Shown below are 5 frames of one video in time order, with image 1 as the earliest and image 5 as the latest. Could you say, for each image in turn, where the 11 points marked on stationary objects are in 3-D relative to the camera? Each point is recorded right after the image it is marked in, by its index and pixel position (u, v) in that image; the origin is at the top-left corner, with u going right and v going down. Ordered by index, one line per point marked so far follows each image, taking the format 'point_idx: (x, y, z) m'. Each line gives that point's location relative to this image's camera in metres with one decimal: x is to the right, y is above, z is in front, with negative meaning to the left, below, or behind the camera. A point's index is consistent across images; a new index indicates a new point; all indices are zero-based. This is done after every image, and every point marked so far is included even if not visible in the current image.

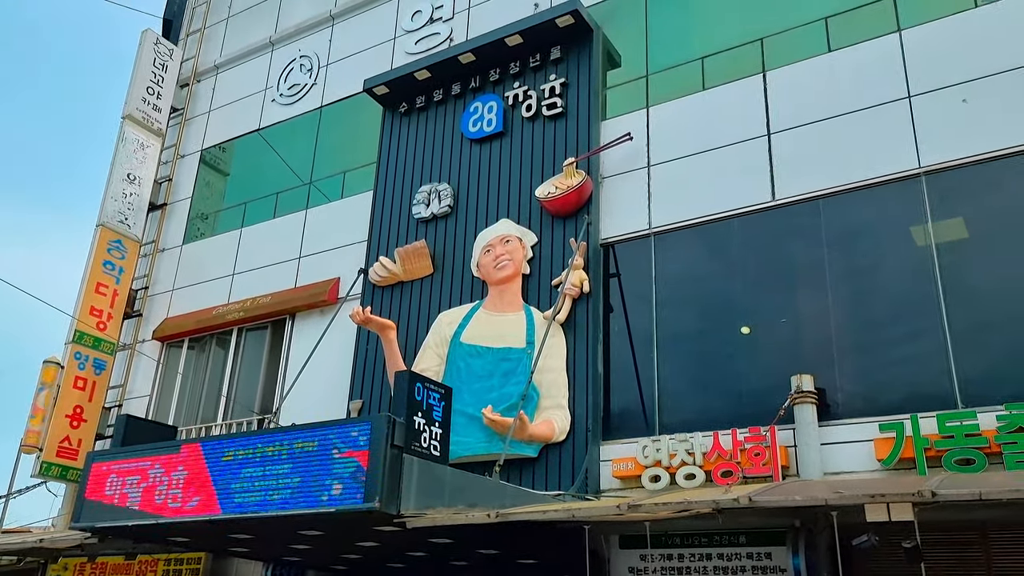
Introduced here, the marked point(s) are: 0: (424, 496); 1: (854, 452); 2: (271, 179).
0: (-0.7, -1.6, +6.6) m
1: (+3.1, -1.5, +7.6) m
2: (-3.9, +1.8, +13.4) m
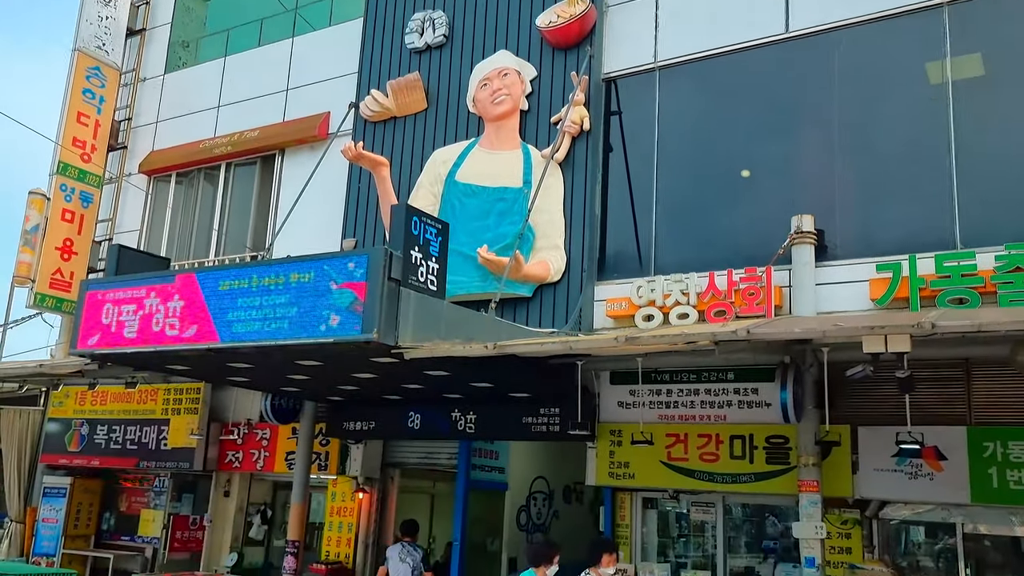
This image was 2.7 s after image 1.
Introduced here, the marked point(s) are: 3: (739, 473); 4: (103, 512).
0: (-0.7, -0.3, +6.6) m
1: (+3.1, 0.0, +7.7) m
2: (-3.9, +4.3, +12.7) m
3: (+2.2, -1.8, +8.1) m
4: (-6.2, -3.4, +12.6) m
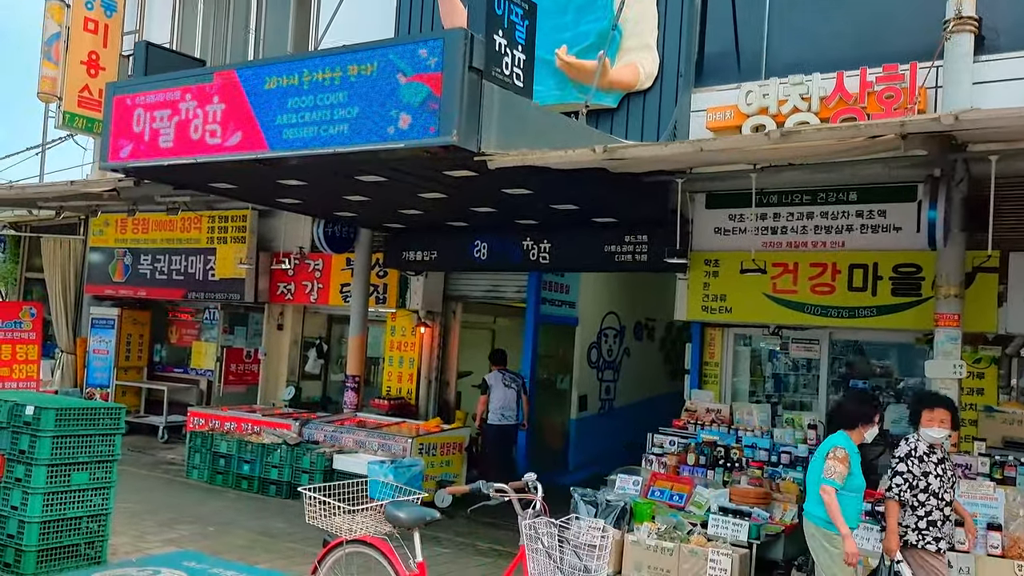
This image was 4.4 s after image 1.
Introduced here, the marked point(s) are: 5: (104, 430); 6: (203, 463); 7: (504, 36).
0: (0.0, +1.0, +5.5) m
1: (+3.8, +1.5, +6.4) m
2: (-3.0, +6.7, +10.7) m
3: (+3.0, -0.2, +7.2) m
4: (-5.2, -0.8, +12.2) m
5: (-2.5, -0.9, +5.2) m
6: (-3.3, -1.8, +8.8) m
7: (-0.1, +1.7, +5.5) m
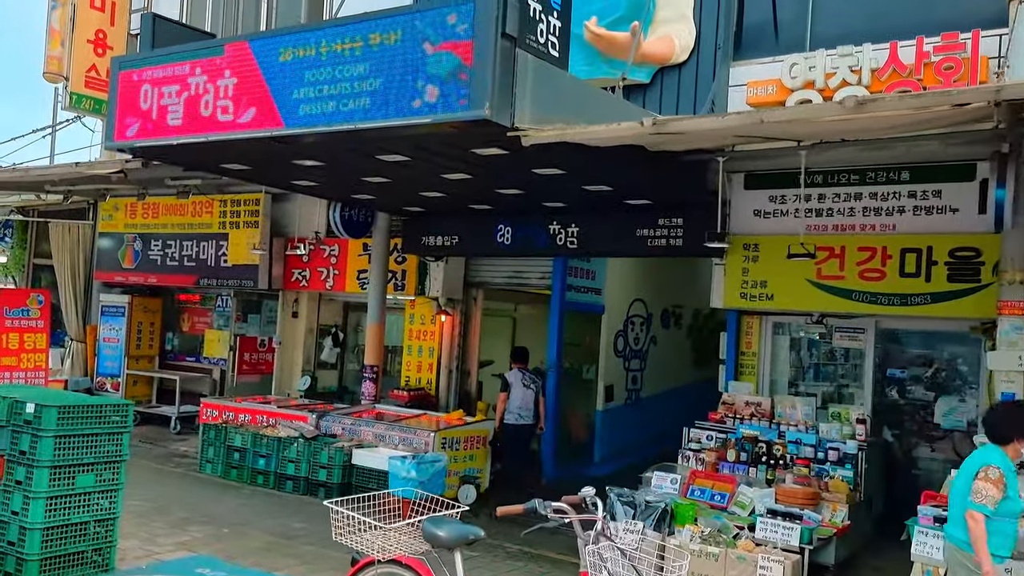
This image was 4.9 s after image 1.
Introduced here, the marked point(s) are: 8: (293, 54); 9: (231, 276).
0: (+0.2, +1.1, +5.1) m
1: (+4.0, +1.6, +5.9) m
2: (-2.7, +6.9, +10.2) m
3: (+3.2, 0.0, +6.7) m
4: (-4.9, -0.6, +11.9) m
5: (-2.3, -0.8, +4.8) m
6: (-3.0, -1.7, +8.5) m
7: (+0.2, +1.7, +5.1) m
8: (-1.4, +1.5, +5.5) m
9: (-3.5, +0.1, +10.5) m
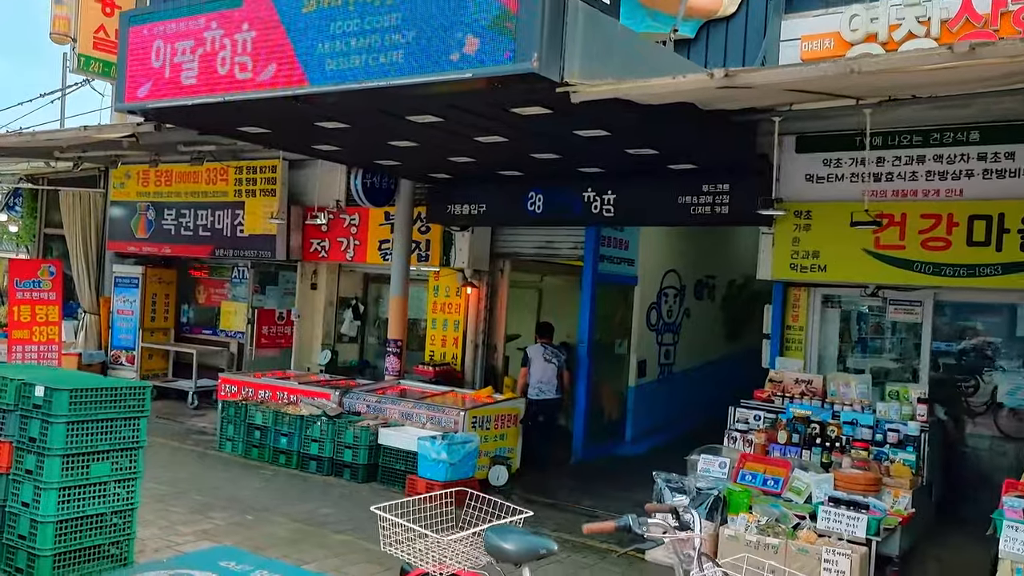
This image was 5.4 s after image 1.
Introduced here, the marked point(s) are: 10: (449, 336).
0: (+0.4, +1.3, +4.6) m
1: (+4.3, +1.8, +5.3) m
2: (-2.4, +7.2, +9.6) m
3: (+3.5, +0.2, +6.3) m
4: (-4.6, -0.2, +11.6) m
5: (-2.0, -0.7, +4.4) m
6: (-2.7, -1.4, +8.2) m
7: (+0.4, +1.9, +4.6) m
8: (-1.2, +1.7, +5.1) m
9: (-3.2, +0.5, +10.1) m
10: (-0.7, -0.5, +9.6) m
